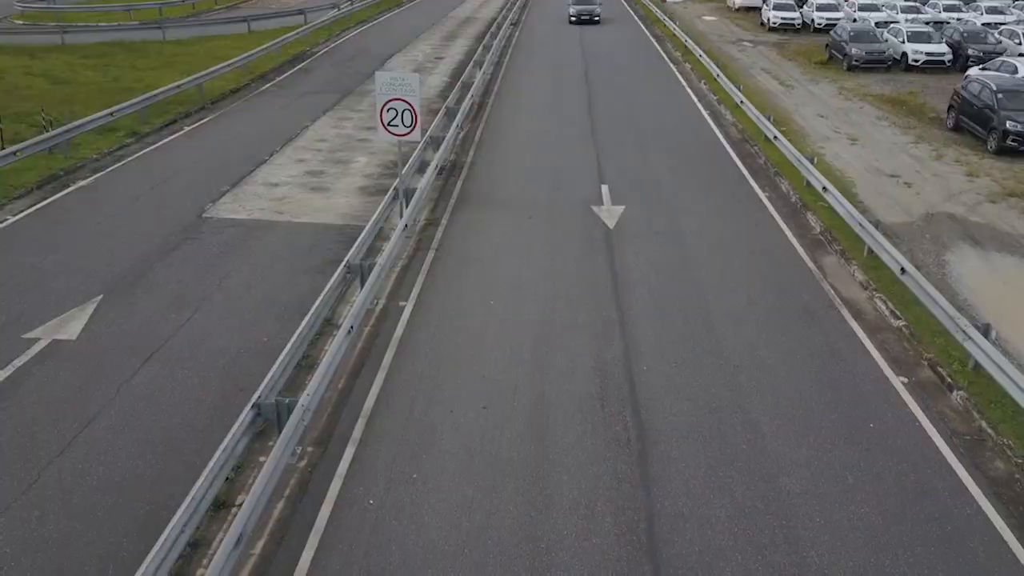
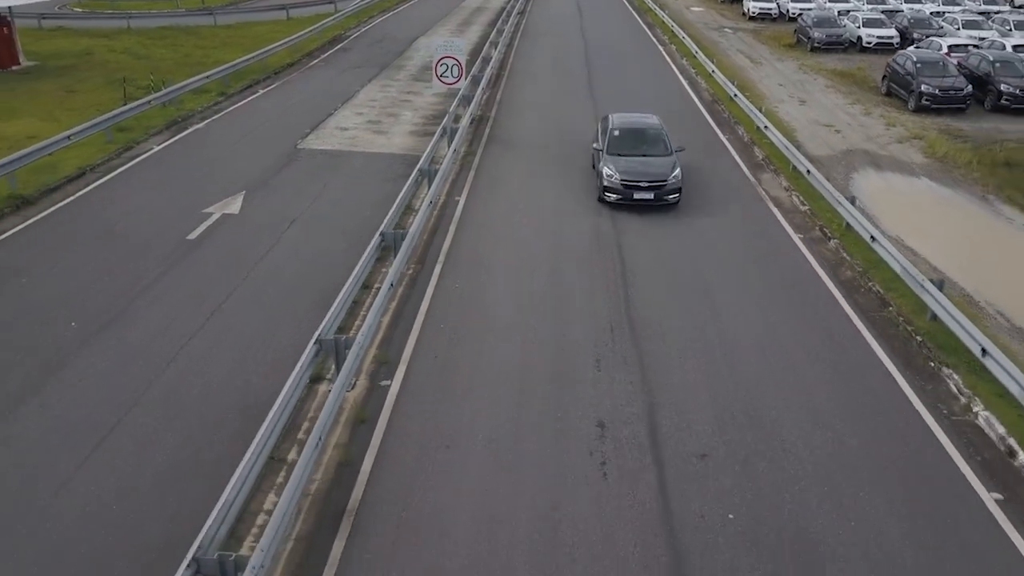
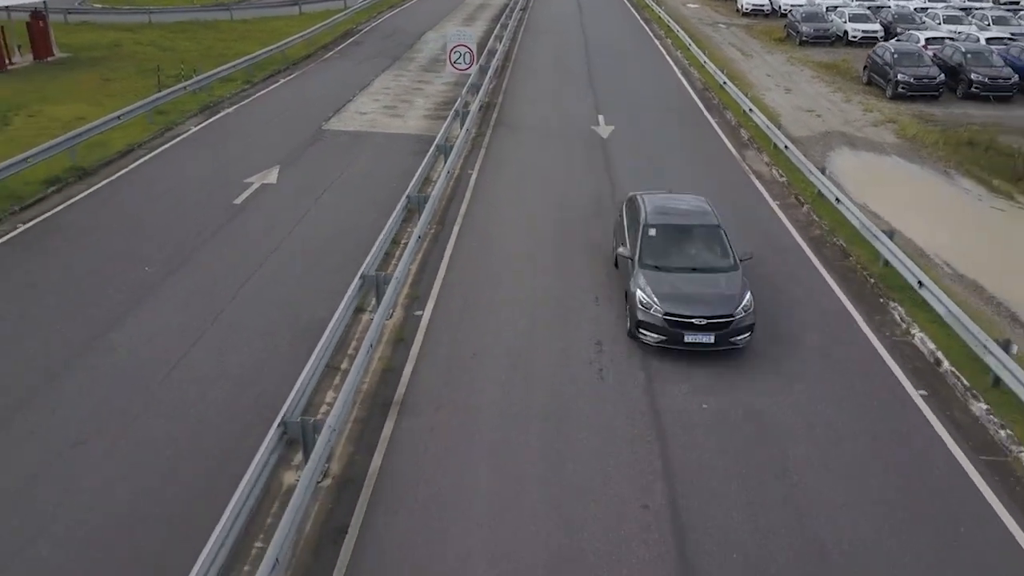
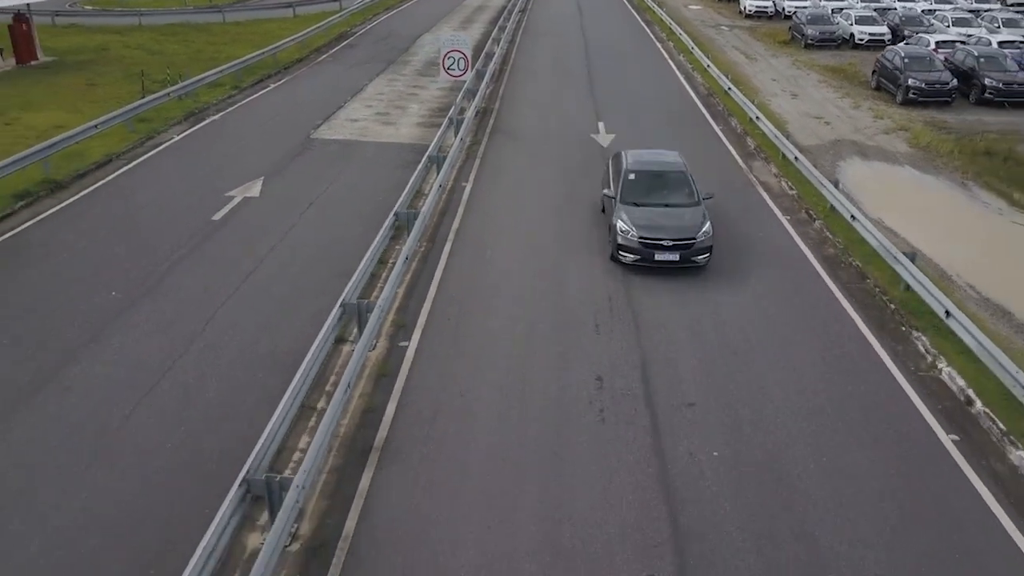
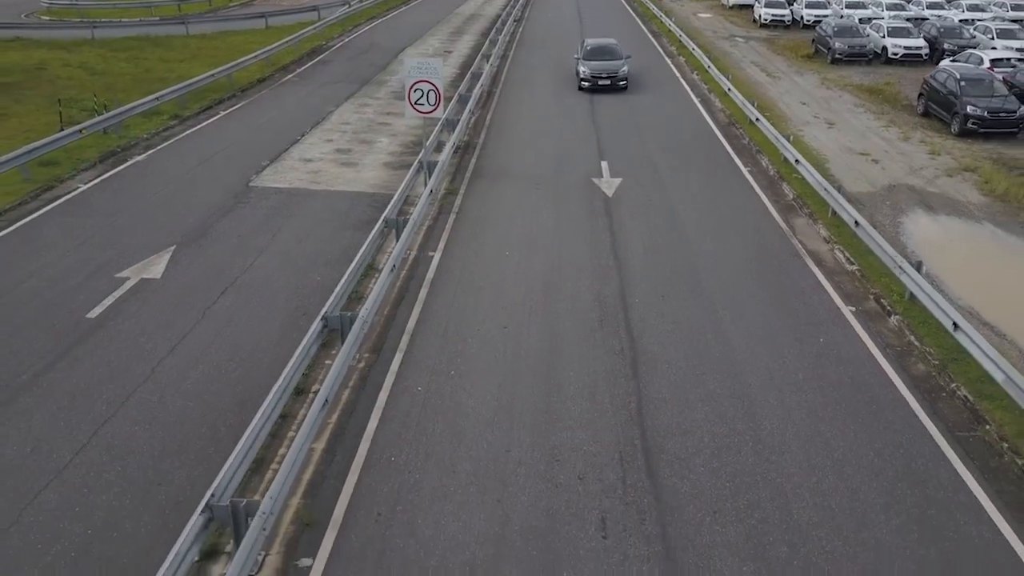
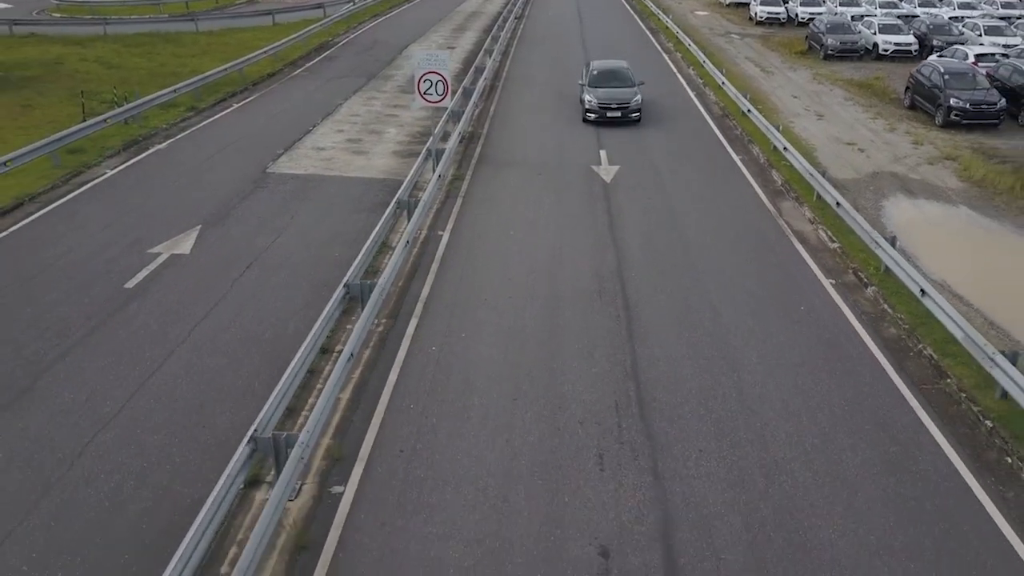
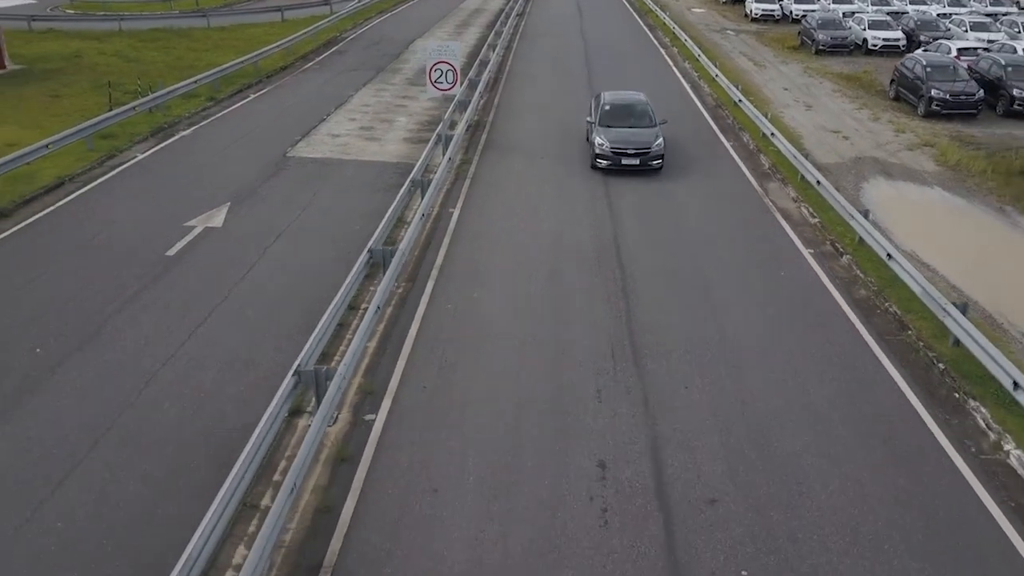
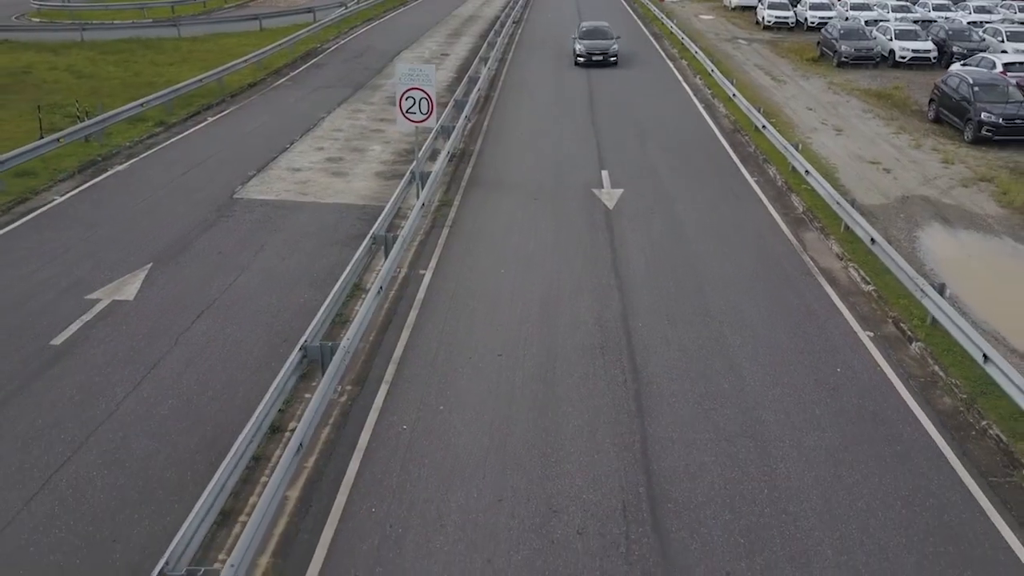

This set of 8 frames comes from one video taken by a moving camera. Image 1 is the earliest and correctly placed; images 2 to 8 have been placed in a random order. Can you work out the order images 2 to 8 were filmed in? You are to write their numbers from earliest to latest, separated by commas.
8, 5, 6, 7, 2, 4, 3
